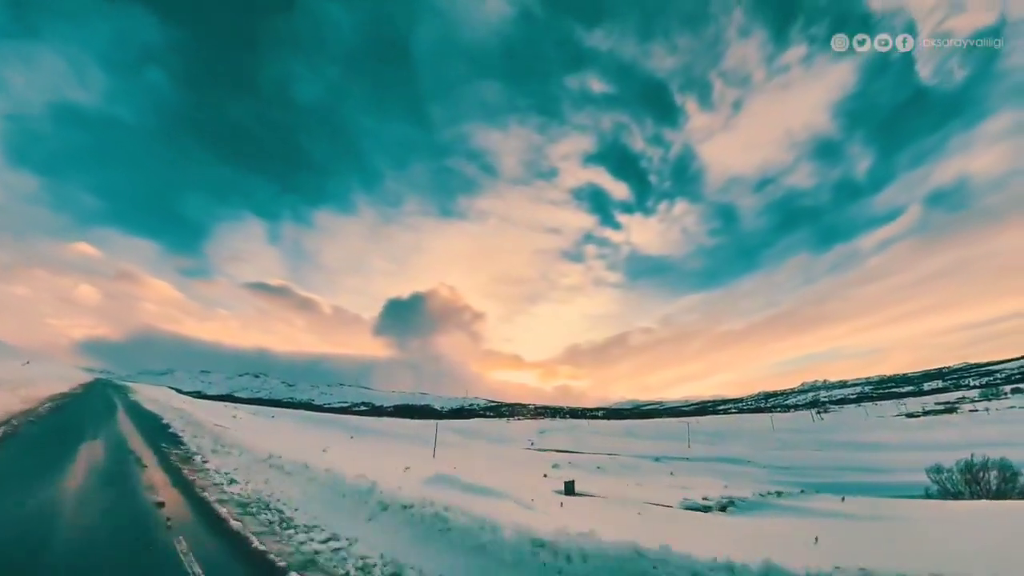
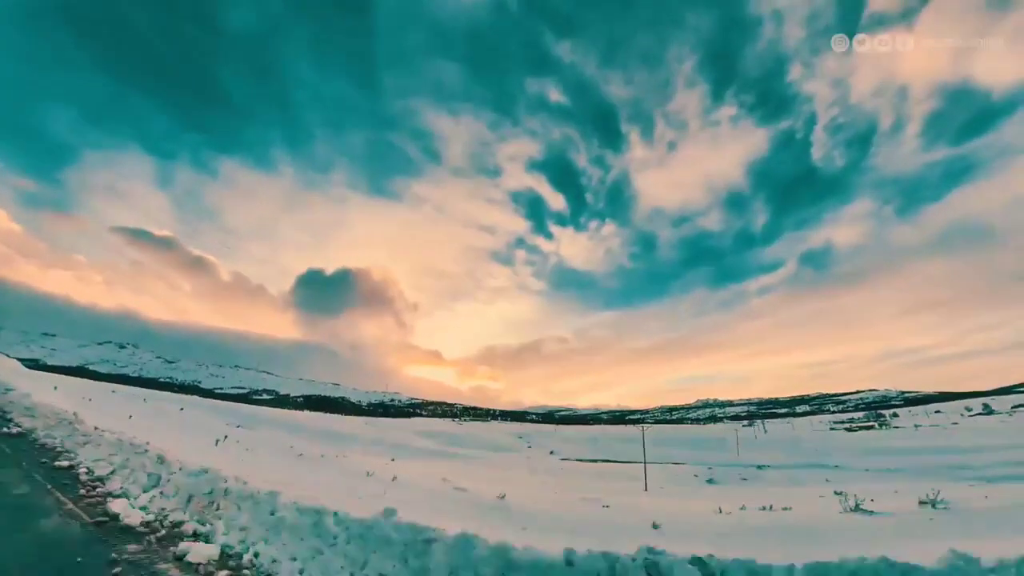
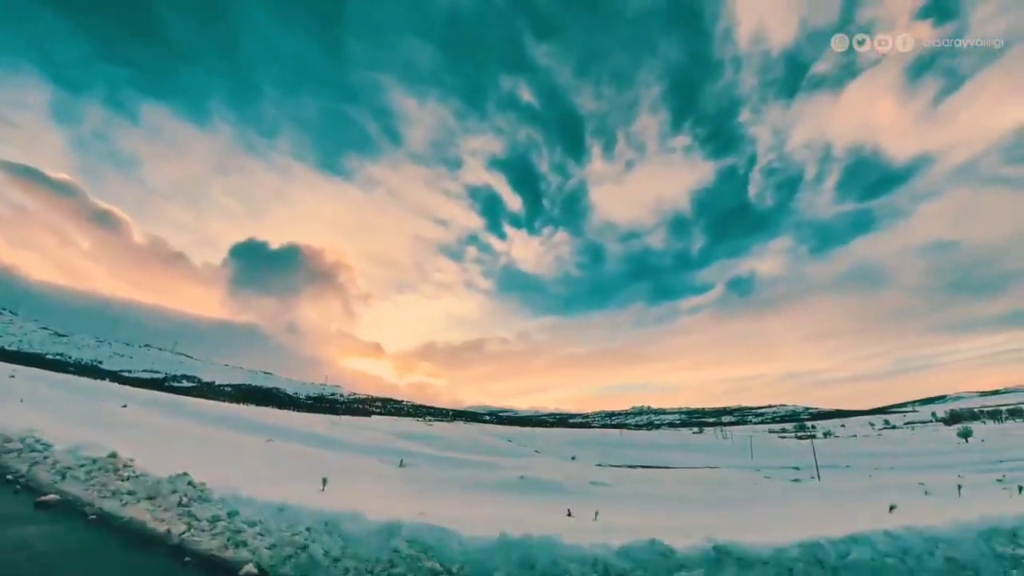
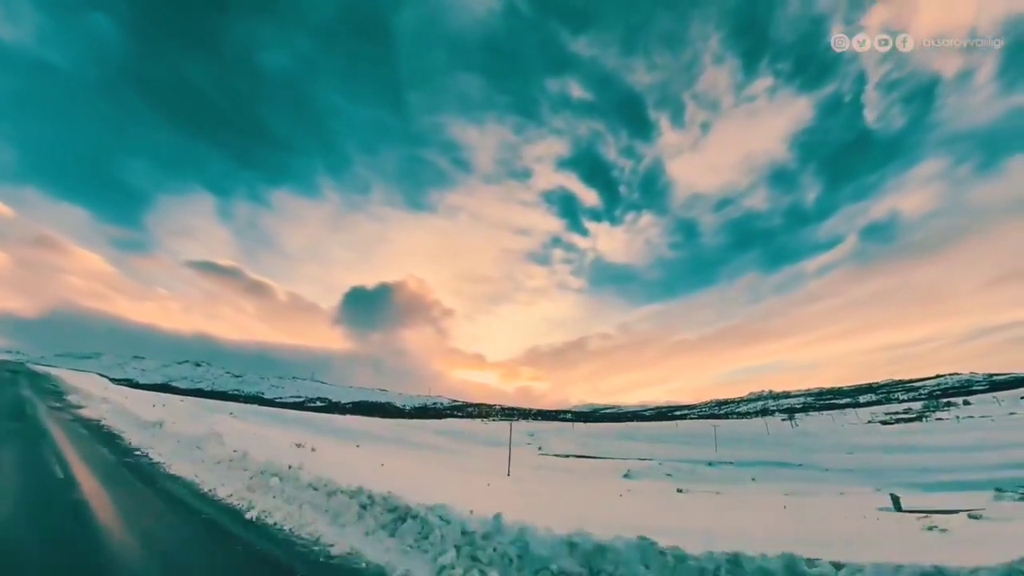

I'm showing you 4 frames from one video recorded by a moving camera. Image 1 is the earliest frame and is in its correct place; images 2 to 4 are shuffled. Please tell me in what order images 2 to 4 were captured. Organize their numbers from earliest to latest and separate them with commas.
4, 2, 3
